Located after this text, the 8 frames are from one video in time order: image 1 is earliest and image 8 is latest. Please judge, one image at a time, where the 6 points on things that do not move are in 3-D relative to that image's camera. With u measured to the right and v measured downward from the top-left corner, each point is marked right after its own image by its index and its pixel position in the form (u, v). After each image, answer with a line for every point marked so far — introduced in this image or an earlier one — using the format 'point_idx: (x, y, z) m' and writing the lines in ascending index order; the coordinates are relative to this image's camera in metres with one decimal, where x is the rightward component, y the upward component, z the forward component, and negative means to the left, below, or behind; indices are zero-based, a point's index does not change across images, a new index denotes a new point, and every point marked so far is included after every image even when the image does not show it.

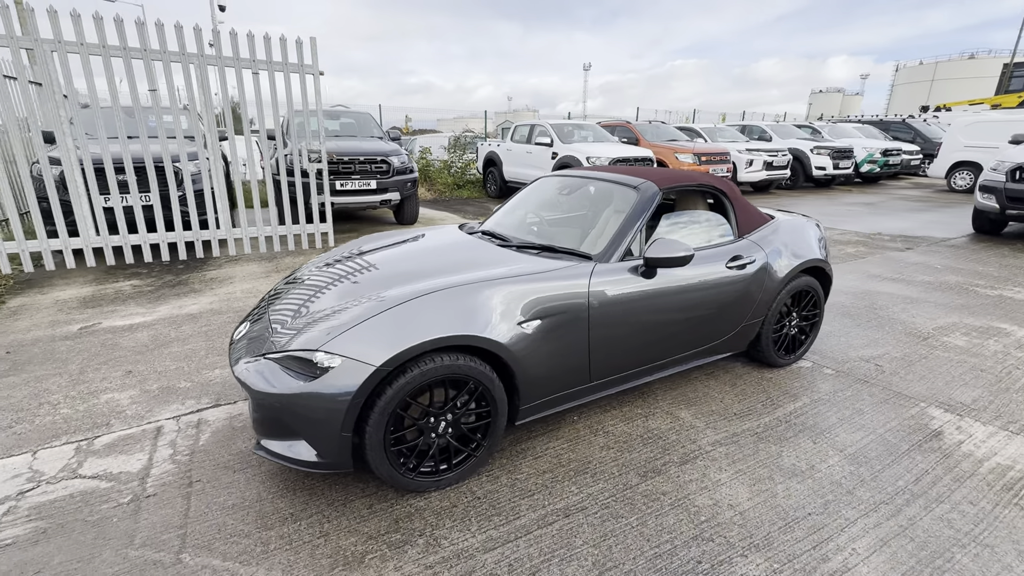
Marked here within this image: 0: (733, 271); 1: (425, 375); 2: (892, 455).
0: (+1.3, +0.1, +2.8) m
1: (-0.4, -0.4, +2.0) m
2: (+2.0, -0.9, +2.4) m
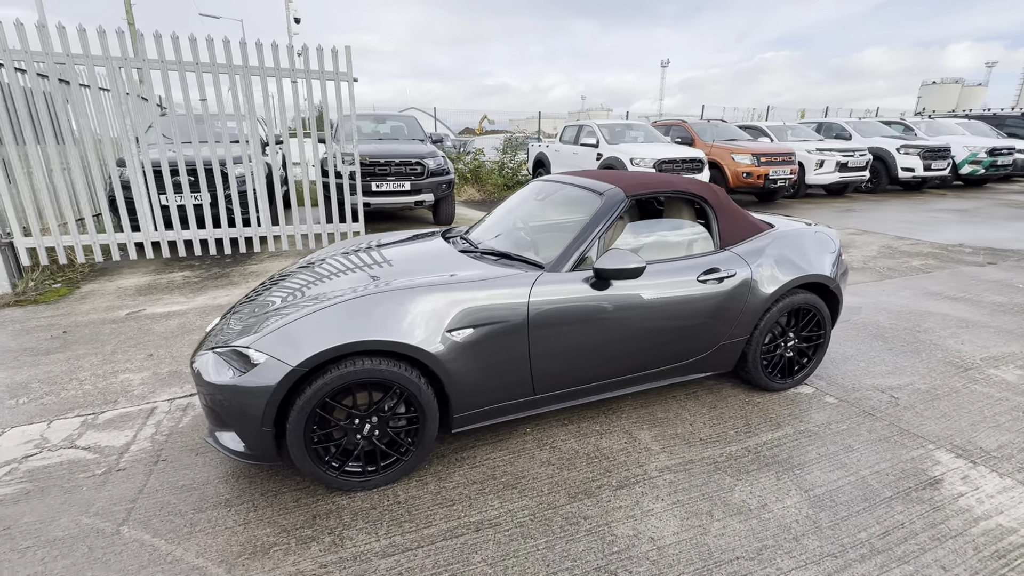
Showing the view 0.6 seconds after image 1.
0: (+1.1, 0.0, +2.6) m
1: (-0.7, -0.4, +2.1) m
2: (+1.6, -1.0, +2.1) m
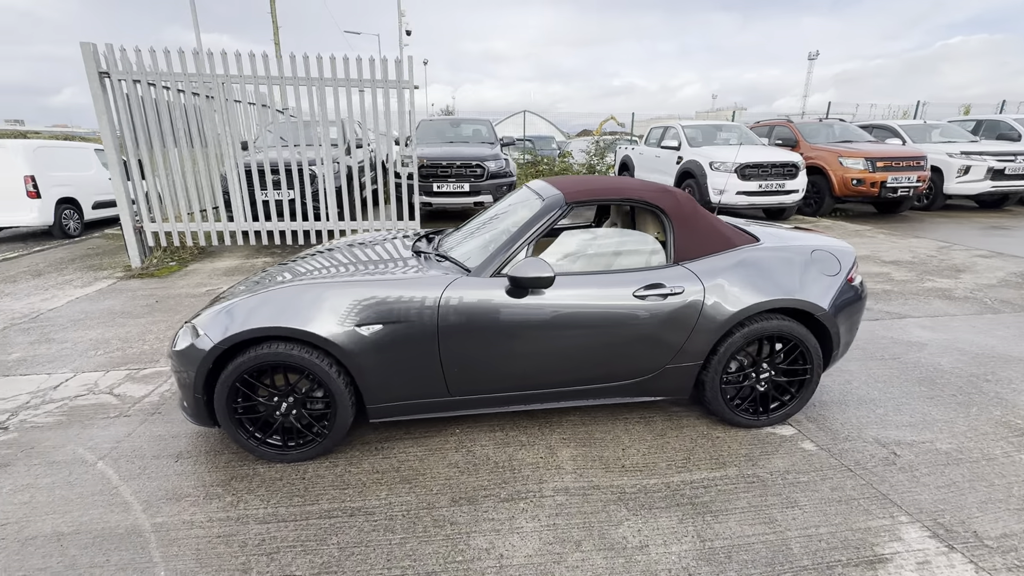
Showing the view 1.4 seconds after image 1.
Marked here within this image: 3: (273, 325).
0: (+0.7, -0.1, +2.5) m
1: (-1.2, -0.3, +2.3) m
2: (+1.0, -1.1, +1.8) m
3: (-1.1, -0.2, +2.3) m
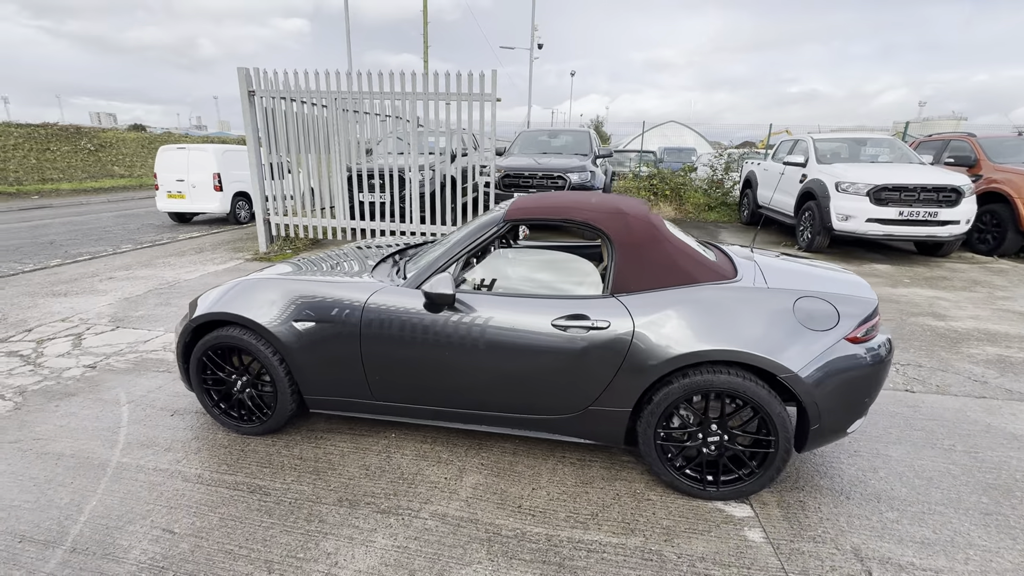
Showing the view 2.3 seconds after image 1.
0: (+0.2, -0.2, +2.3) m
1: (-1.7, -0.3, +2.7) m
2: (+0.3, -1.2, +1.5) m
3: (-1.6, -0.1, +2.6) m
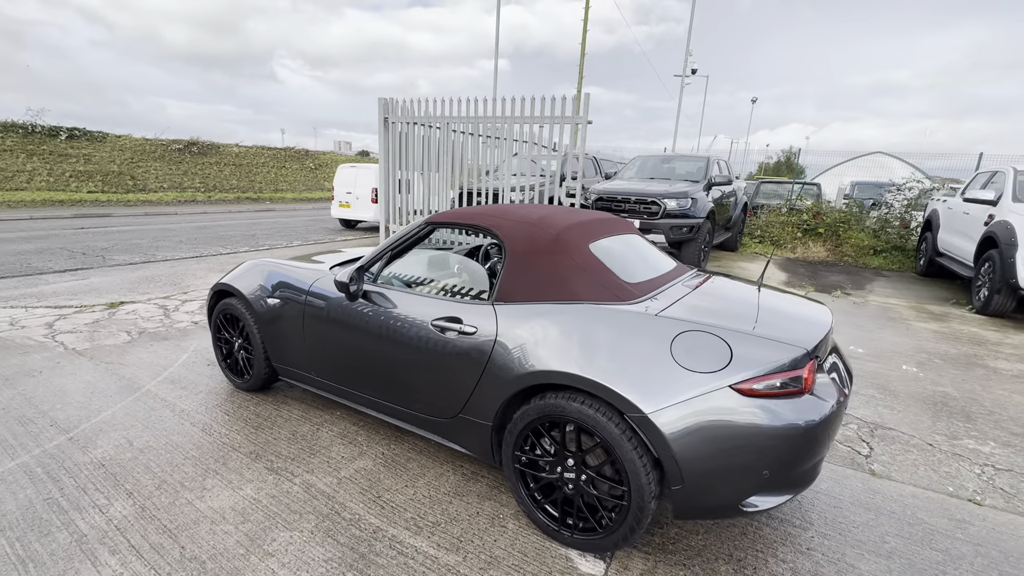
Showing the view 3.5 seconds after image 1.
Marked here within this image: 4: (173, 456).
0: (-0.4, -0.2, +2.3) m
1: (-2.0, -0.1, +3.3) m
2: (-0.7, -1.2, +1.5) m
3: (-1.9, 0.0, +3.2) m
4: (-1.8, -0.9, +2.5) m
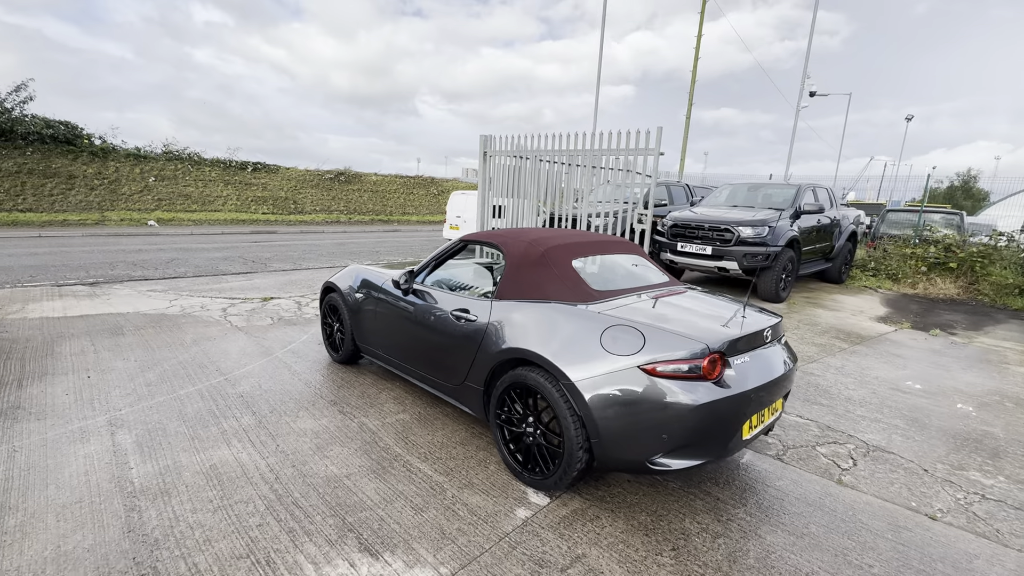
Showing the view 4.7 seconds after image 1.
0: (-0.4, -0.2, +3.1) m
1: (-1.7, -0.1, +4.5) m
2: (-0.9, -1.1, +2.4) m
3: (-1.6, +0.1, +4.3) m
4: (-1.8, -0.8, +3.7) m
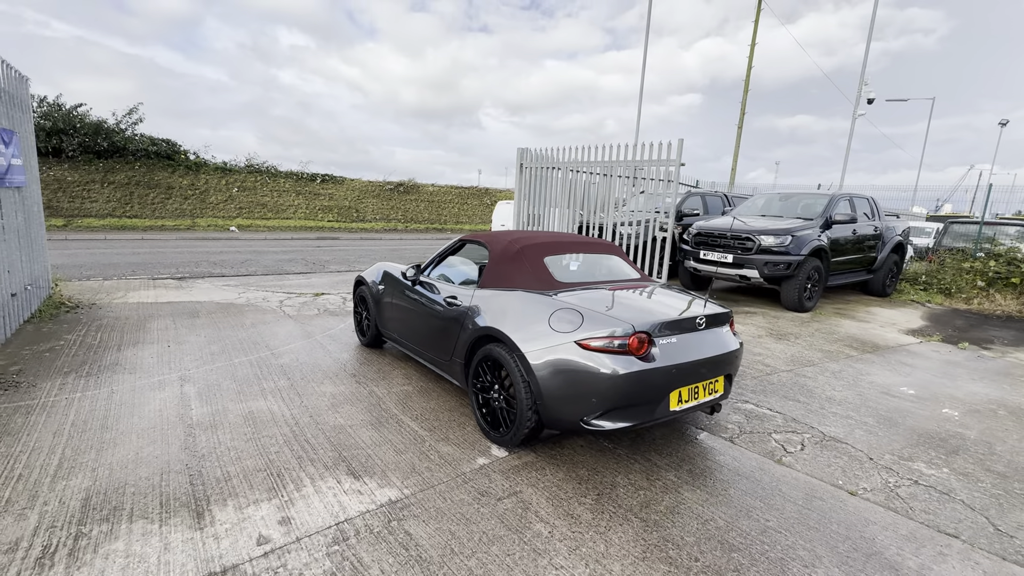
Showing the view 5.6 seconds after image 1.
0: (-0.5, -0.1, +3.7) m
1: (-1.7, 0.0, +5.2) m
2: (-1.1, -1.0, +3.0) m
3: (-1.6, +0.1, +5.1) m
4: (-1.9, -0.8, +4.4) m
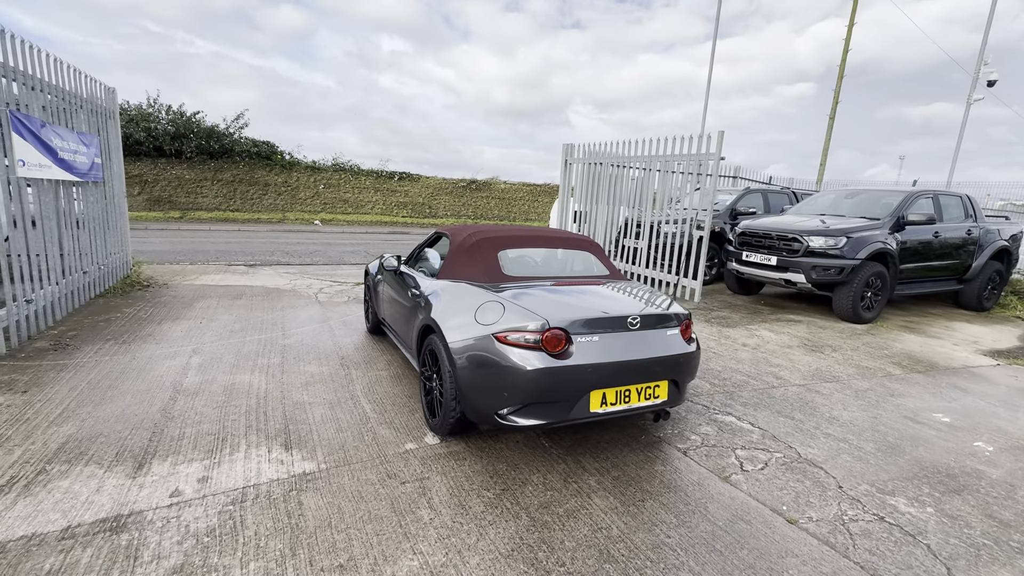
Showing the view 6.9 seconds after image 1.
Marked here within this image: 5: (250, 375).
0: (-0.8, -0.1, +3.8) m
1: (-1.7, +0.1, +5.5) m
2: (-1.6, -0.9, +3.3) m
3: (-1.6, +0.2, +5.4) m
4: (-2.0, -0.6, +4.7) m
5: (-2.2, -0.7, +4.0) m
